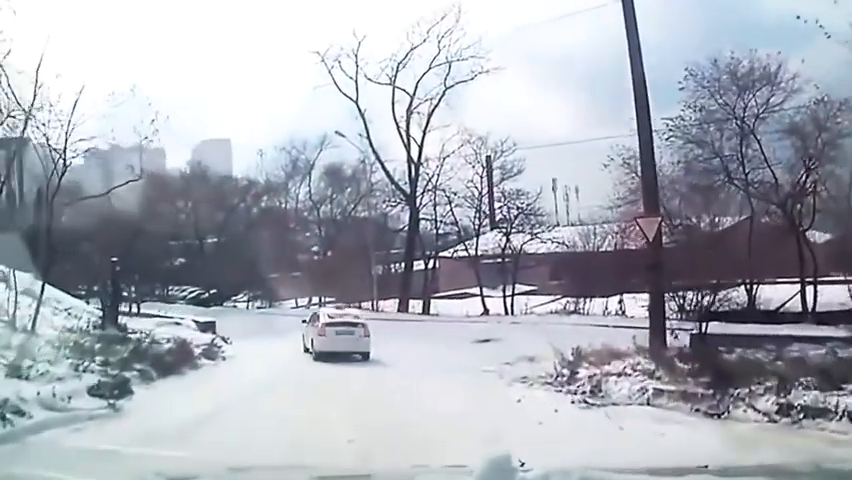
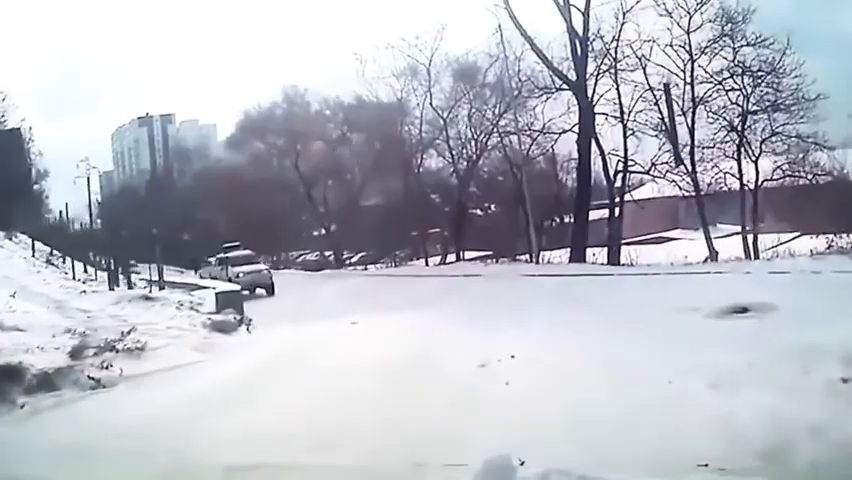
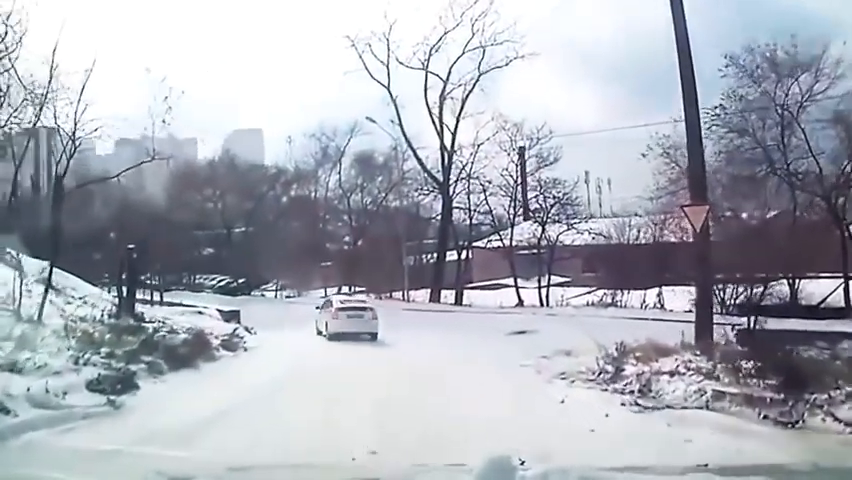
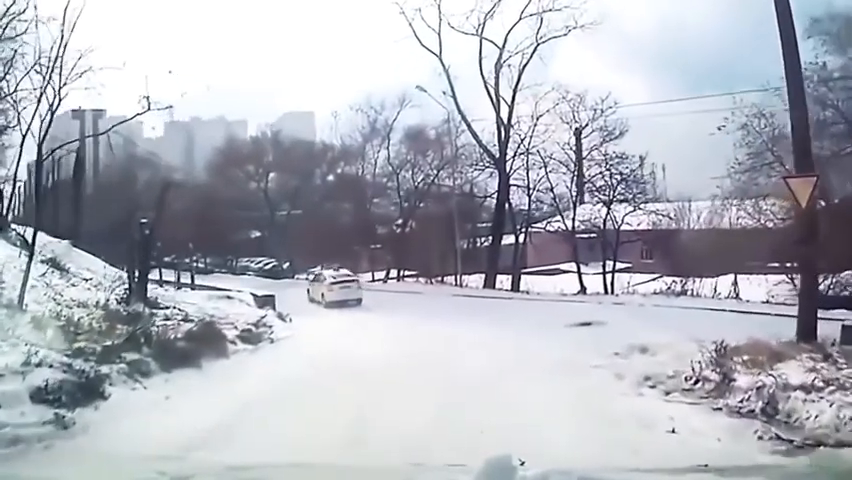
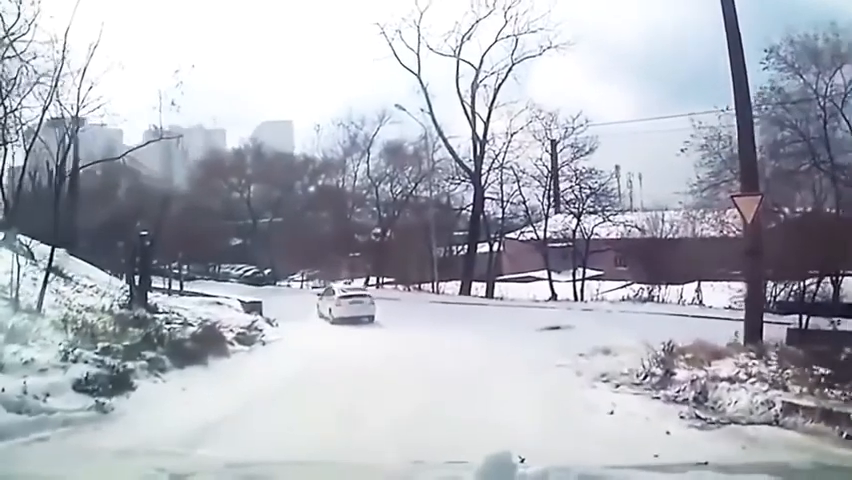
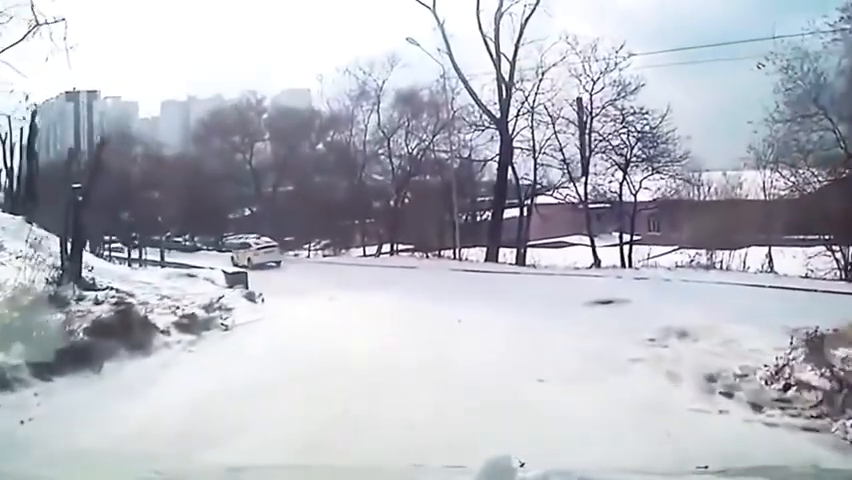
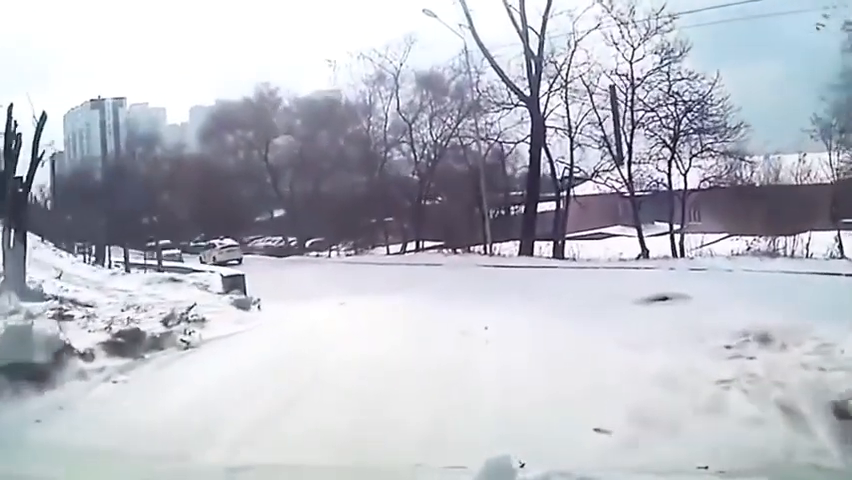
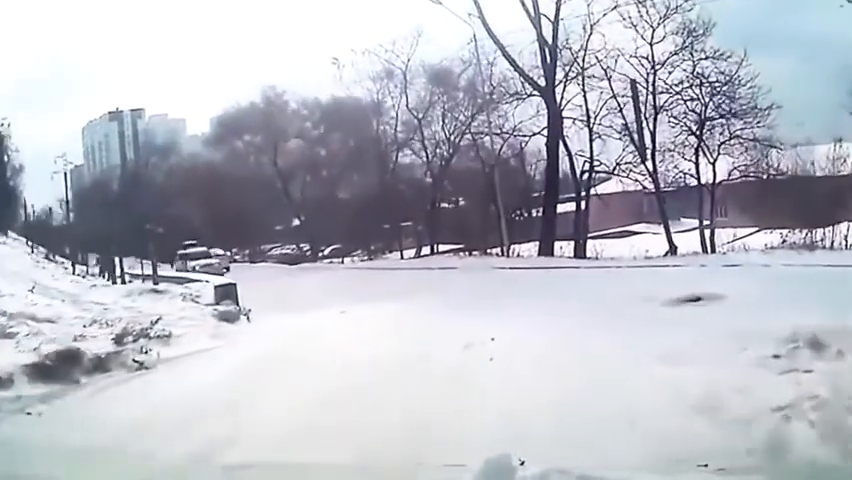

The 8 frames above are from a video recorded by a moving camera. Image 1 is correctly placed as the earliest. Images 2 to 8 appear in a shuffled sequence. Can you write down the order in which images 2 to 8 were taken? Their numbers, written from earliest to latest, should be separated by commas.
3, 5, 4, 6, 7, 8, 2
